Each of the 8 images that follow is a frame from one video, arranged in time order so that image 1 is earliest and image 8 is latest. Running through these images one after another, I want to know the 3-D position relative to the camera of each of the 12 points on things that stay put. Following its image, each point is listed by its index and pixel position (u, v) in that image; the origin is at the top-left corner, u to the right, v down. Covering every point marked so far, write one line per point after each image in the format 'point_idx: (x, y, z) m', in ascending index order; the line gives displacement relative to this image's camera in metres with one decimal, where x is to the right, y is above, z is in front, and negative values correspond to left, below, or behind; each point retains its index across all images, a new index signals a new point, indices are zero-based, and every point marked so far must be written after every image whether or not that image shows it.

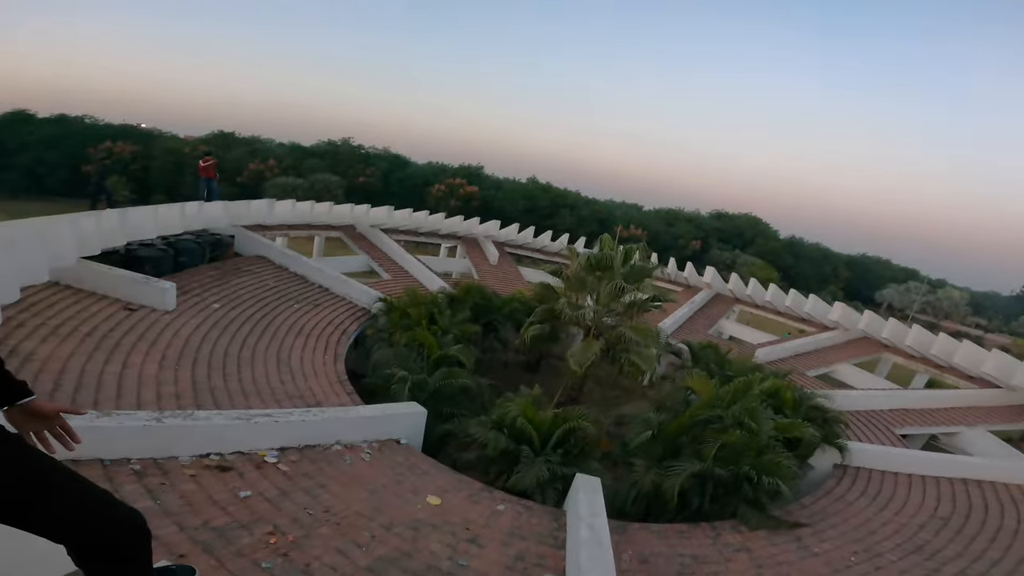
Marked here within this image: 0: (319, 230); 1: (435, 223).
0: (-5.6, +1.6, +16.3) m
1: (-2.8, +2.2, +19.3) m
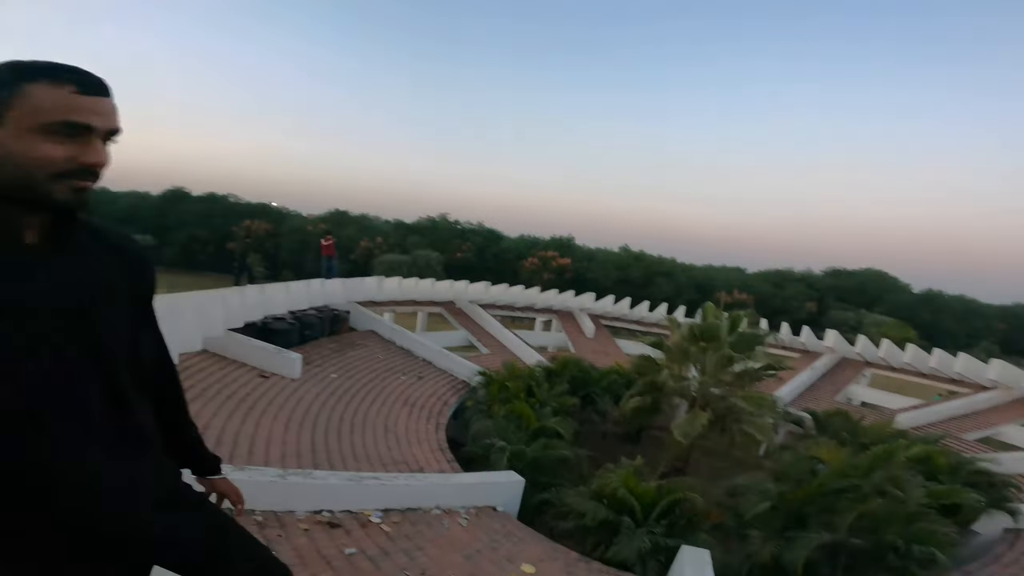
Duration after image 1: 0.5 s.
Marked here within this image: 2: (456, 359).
0: (-2.7, -0.5, +17.1) m
1: (+0.5, -0.2, +19.5) m
2: (-1.3, -1.7, +13.3) m
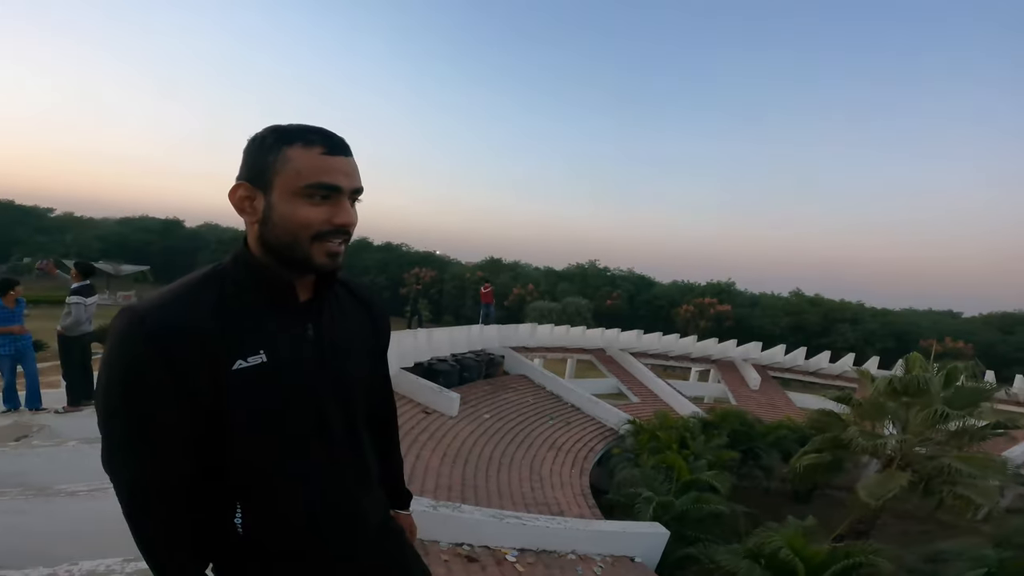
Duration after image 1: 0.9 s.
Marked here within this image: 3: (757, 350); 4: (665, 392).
0: (+1.8, -1.9, +16.8) m
1: (+5.6, -1.8, +18.3) m
2: (+2.0, -2.6, +12.8) m
3: (+8.0, -2.0, +18.5) m
4: (+3.8, -2.5, +14.0) m
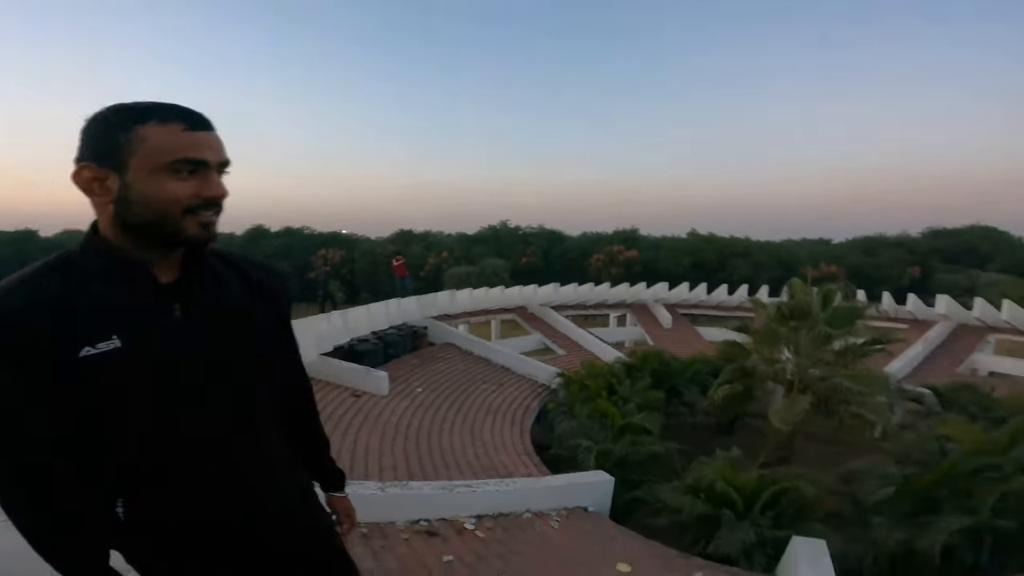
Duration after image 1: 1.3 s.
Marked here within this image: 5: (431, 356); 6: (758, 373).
0: (-0.5, -0.8, +17.1) m
1: (+3.0, -0.2, +19.2) m
2: (+0.5, -1.7, +13.2) m
3: (+5.3, 0.0, +19.7) m
4: (+2.0, -1.4, +14.7) m
5: (-2.0, -1.7, +13.9) m
6: (+4.2, -1.4, +9.7) m
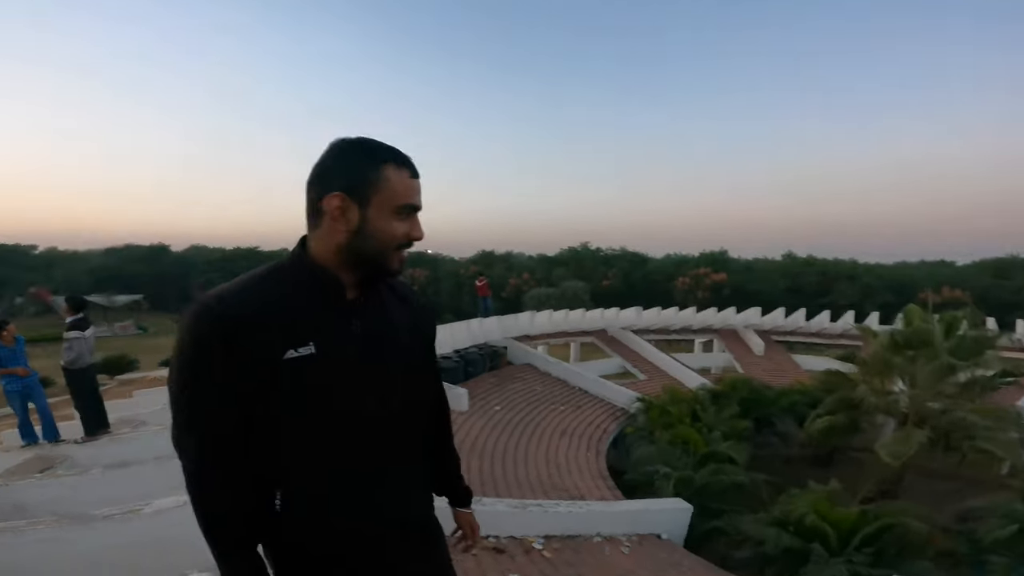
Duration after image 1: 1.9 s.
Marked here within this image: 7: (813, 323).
0: (+1.9, -1.4, +16.9) m
1: (+5.6, -0.9, +18.4) m
2: (+2.2, -2.2, +12.9) m
3: (+8.0, -0.9, +18.6) m
4: (+3.9, -1.9, +14.1) m
5: (-0.1, -2.1, +13.9) m
6: (+5.4, -1.8, +8.8) m
7: (+9.9, -1.1, +18.7) m
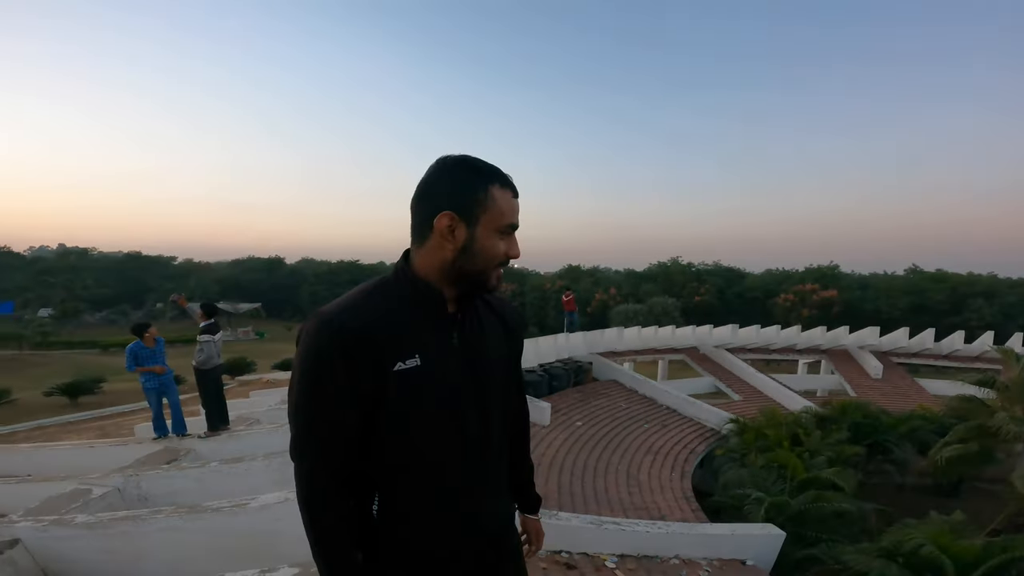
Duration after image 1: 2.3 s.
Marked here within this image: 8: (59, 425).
0: (+4.3, -1.8, +16.1) m
1: (+8.3, -1.5, +17.0) m
2: (+4.0, -2.5, +12.0) m
3: (+10.7, -1.5, +16.8) m
4: (+5.9, -2.3, +13.0) m
5: (+1.9, -2.4, +13.5) m
6: (+6.5, -1.9, +7.6) m
7: (+12.5, -1.7, +16.6) m
8: (-11.9, -3.6, +15.0) m
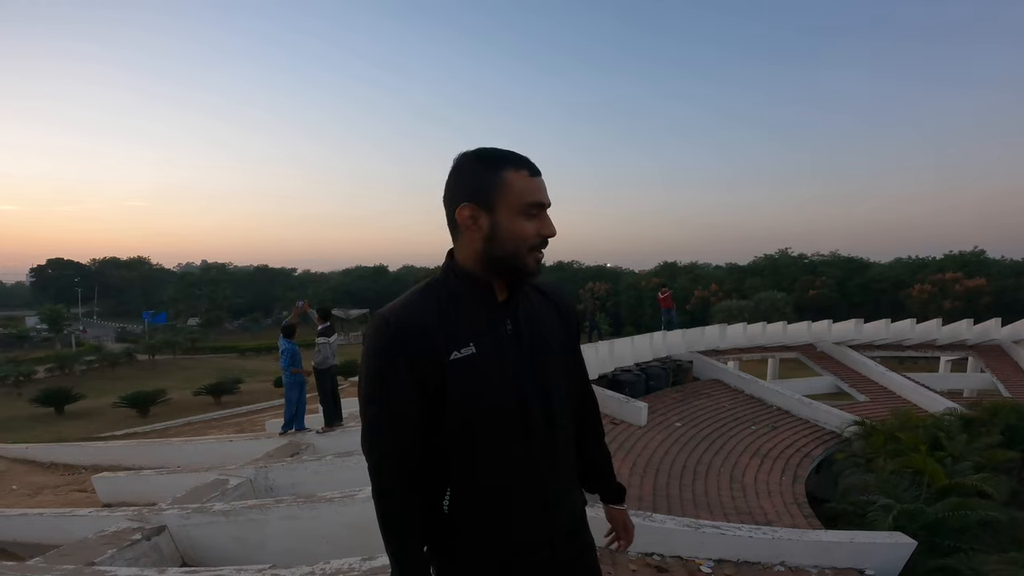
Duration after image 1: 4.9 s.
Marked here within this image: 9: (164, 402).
0: (+6.9, -1.7, +14.9) m
1: (+10.9, -1.3, +15.0) m
2: (+5.9, -2.3, +10.9) m
3: (+13.3, -1.2, +14.4) m
4: (+7.9, -2.0, +11.5) m
5: (+4.1, -2.3, +12.7) m
6: (+7.5, -1.6, +6.1) m
7: (+15.0, -1.4, +13.9) m
8: (-9.2, -3.8, +16.7) m
9: (-11.7, -3.8, +19.2) m
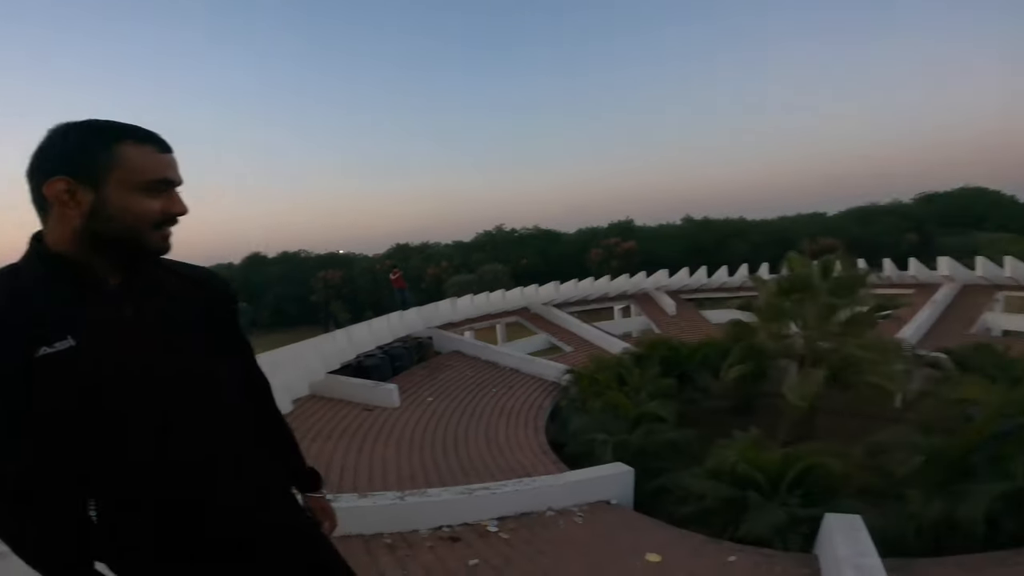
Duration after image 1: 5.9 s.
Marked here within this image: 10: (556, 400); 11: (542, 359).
0: (-0.4, -0.8, +17.1) m
1: (+3.0, +0.1, +19.1) m
2: (+0.7, -1.7, +13.2) m
3: (+5.4, +0.4, +19.7) m
4: (+2.1, -1.2, +14.7) m
5: (-1.8, -1.9, +13.9) m
6: (+4.4, -1.1, +9.7) m
7: (+7.2, +0.4, +20.1) m
8: (-15.1, -4.7, +11.3) m
9: (-18.6, -4.9, +12.3) m
10: (+0.9, -2.3, +11.9) m
11: (+0.7, -1.7, +13.5) m
